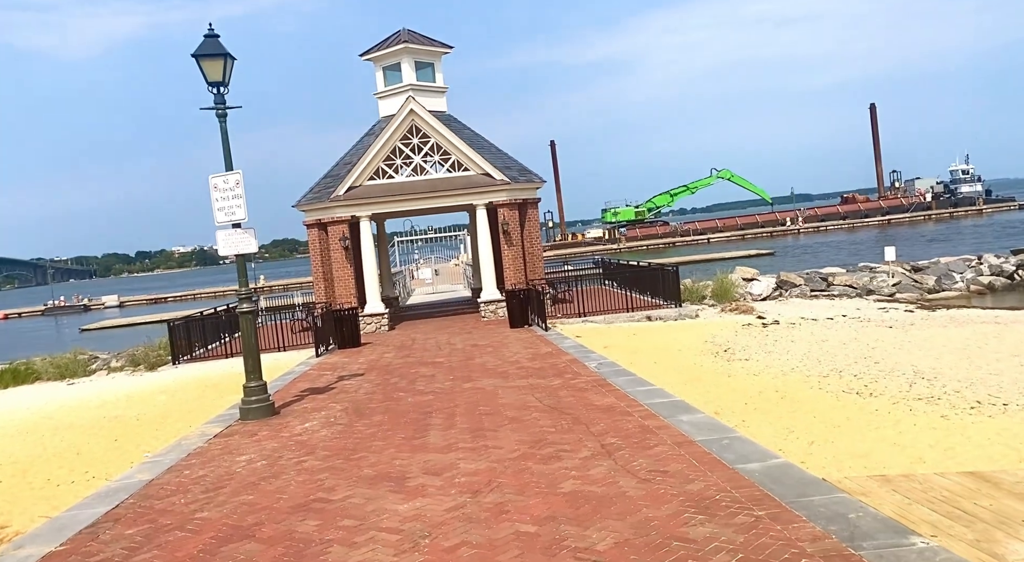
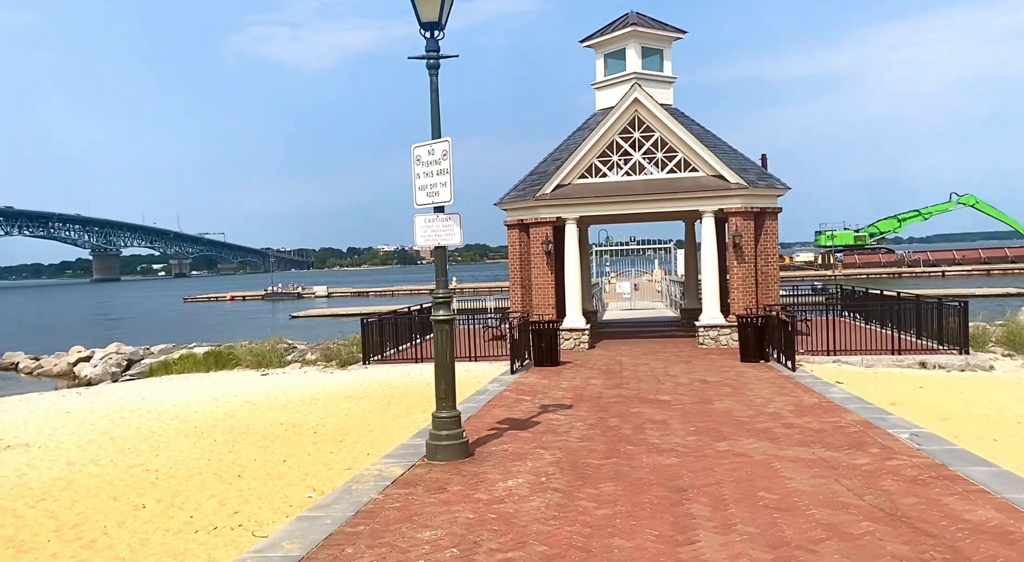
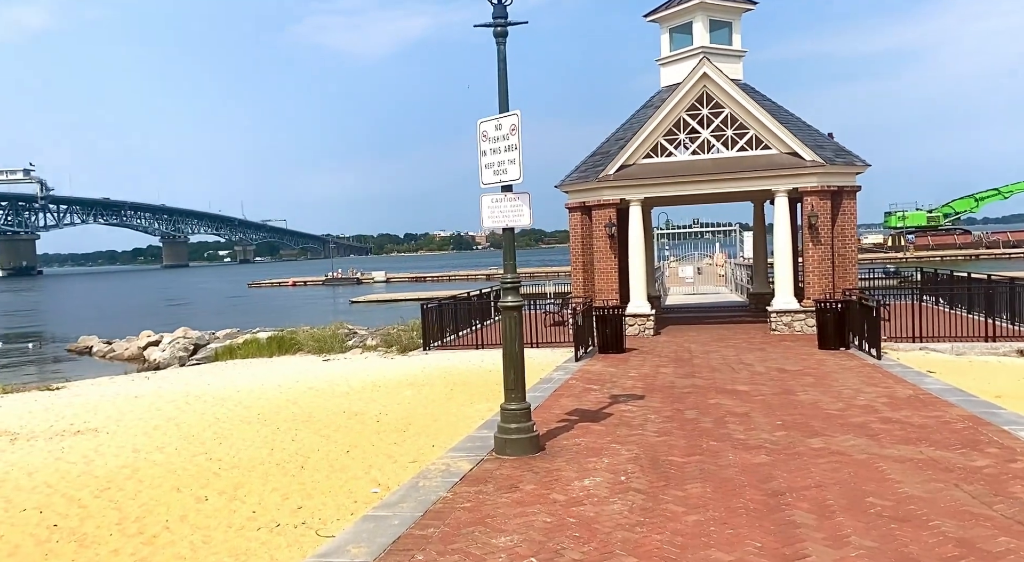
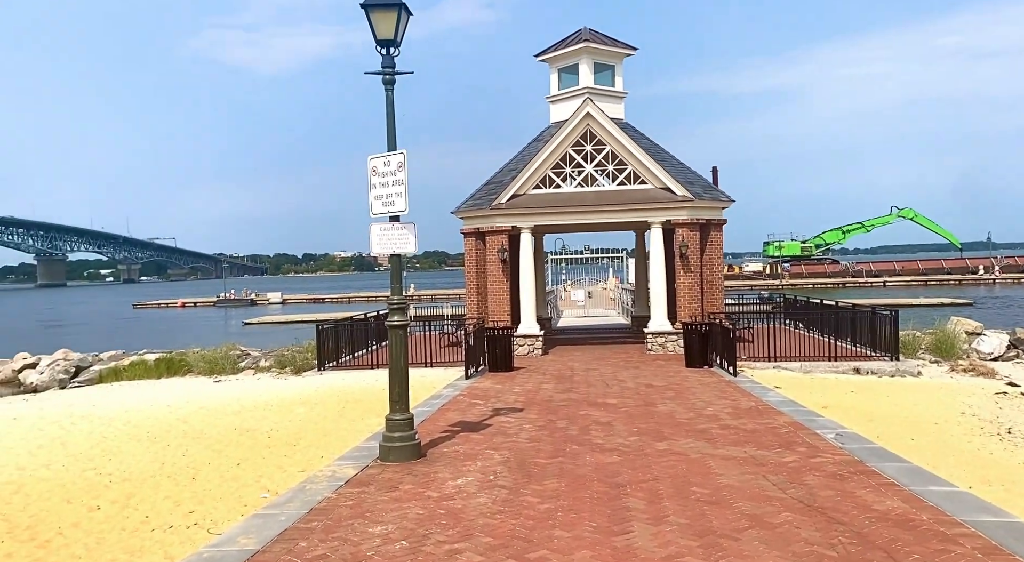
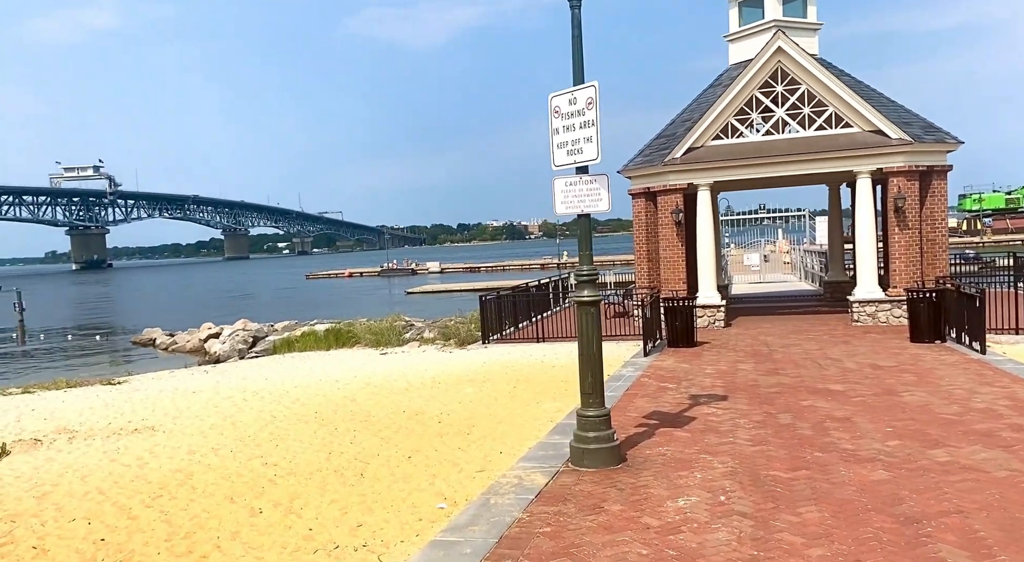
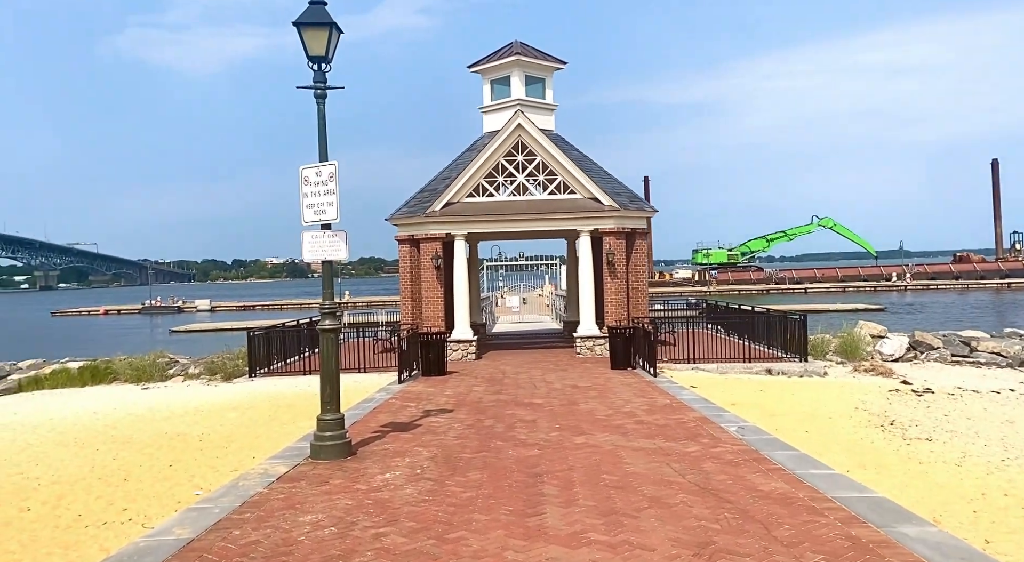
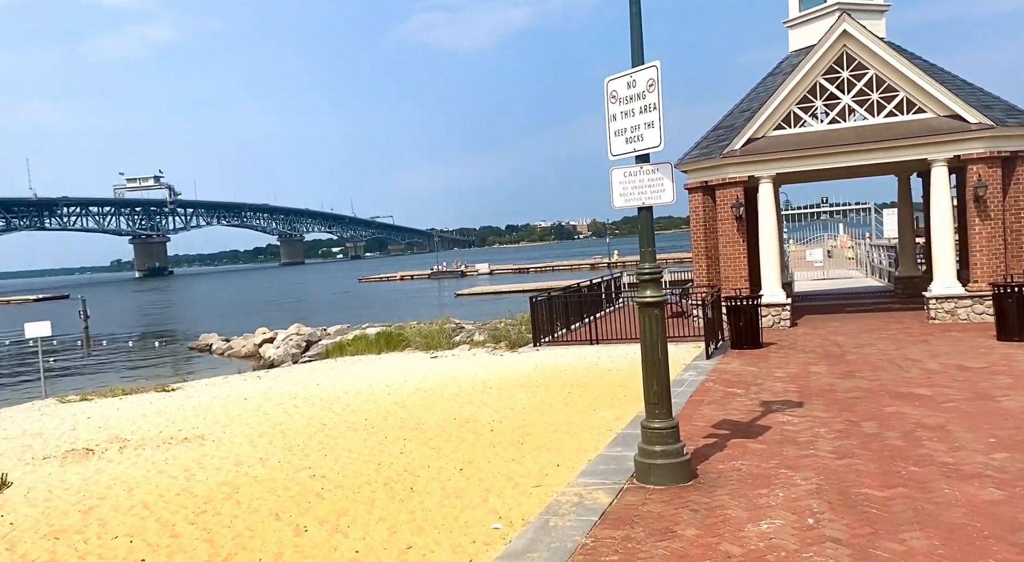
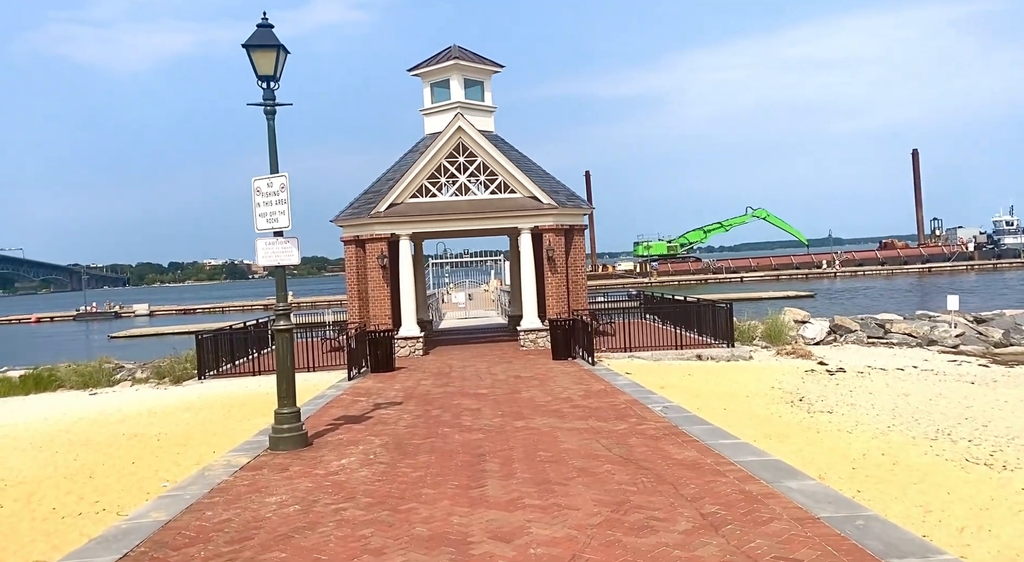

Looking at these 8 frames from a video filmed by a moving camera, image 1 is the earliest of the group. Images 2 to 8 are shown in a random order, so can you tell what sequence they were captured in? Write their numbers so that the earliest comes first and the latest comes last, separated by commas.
8, 6, 4, 2, 3, 5, 7
